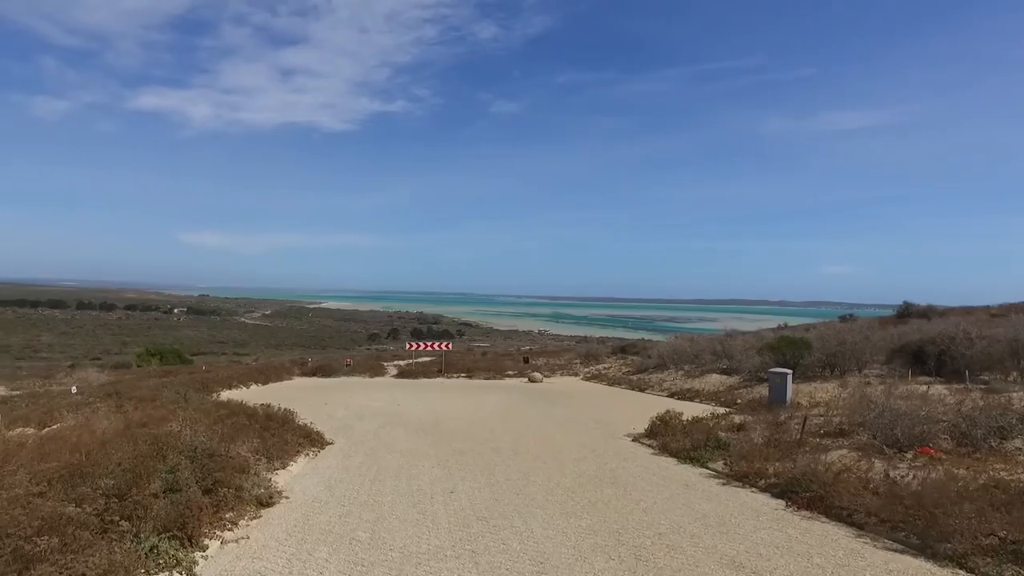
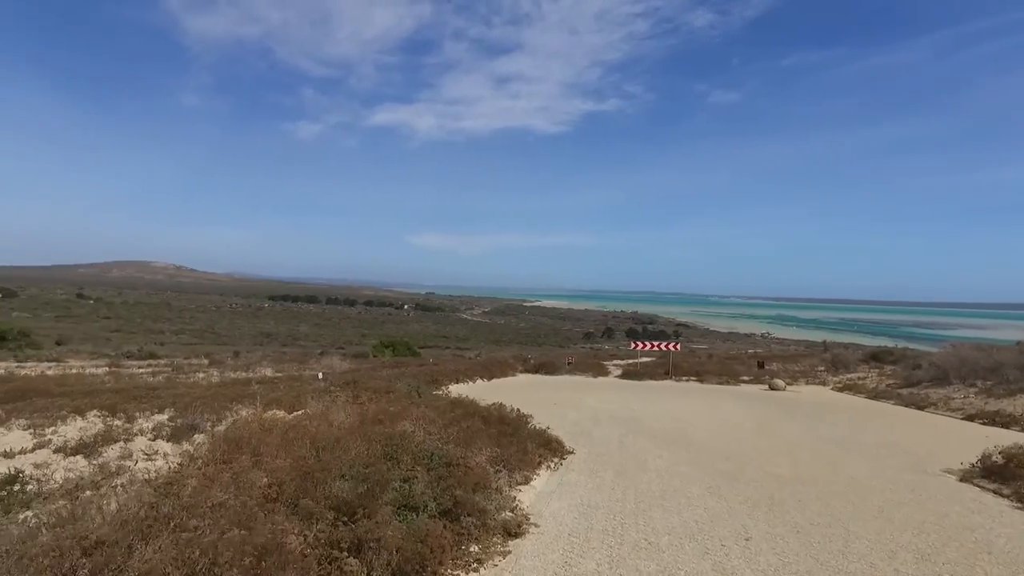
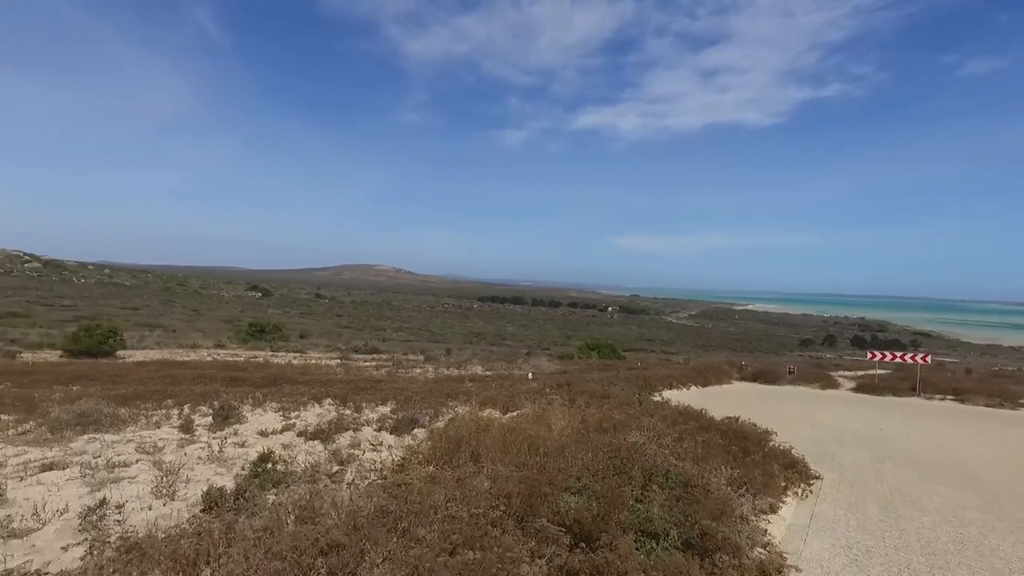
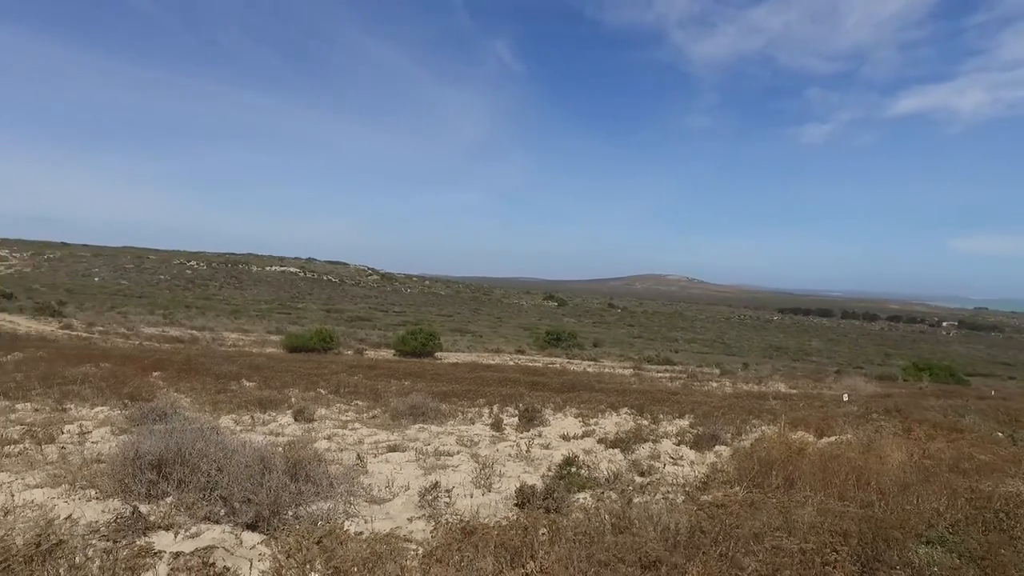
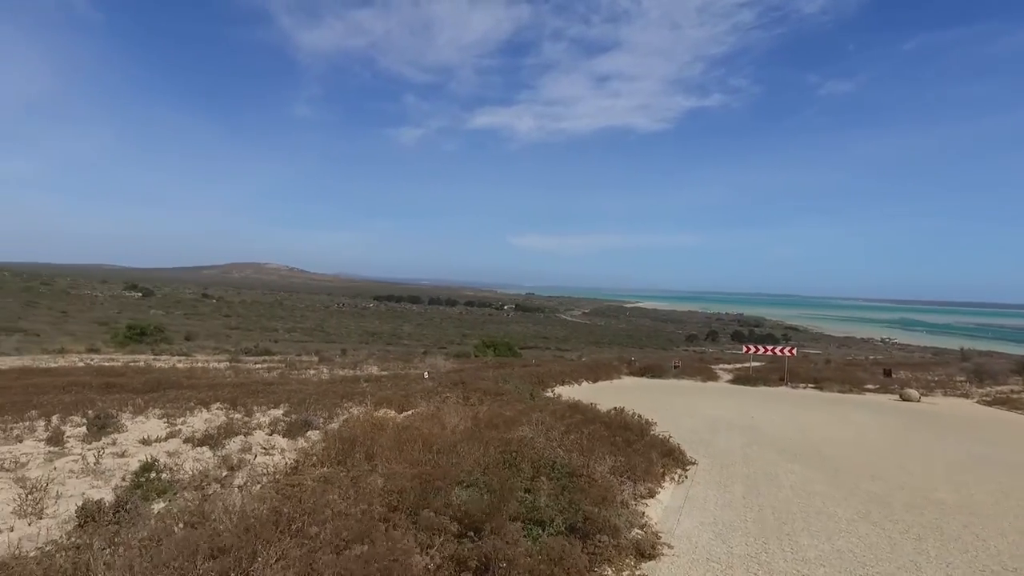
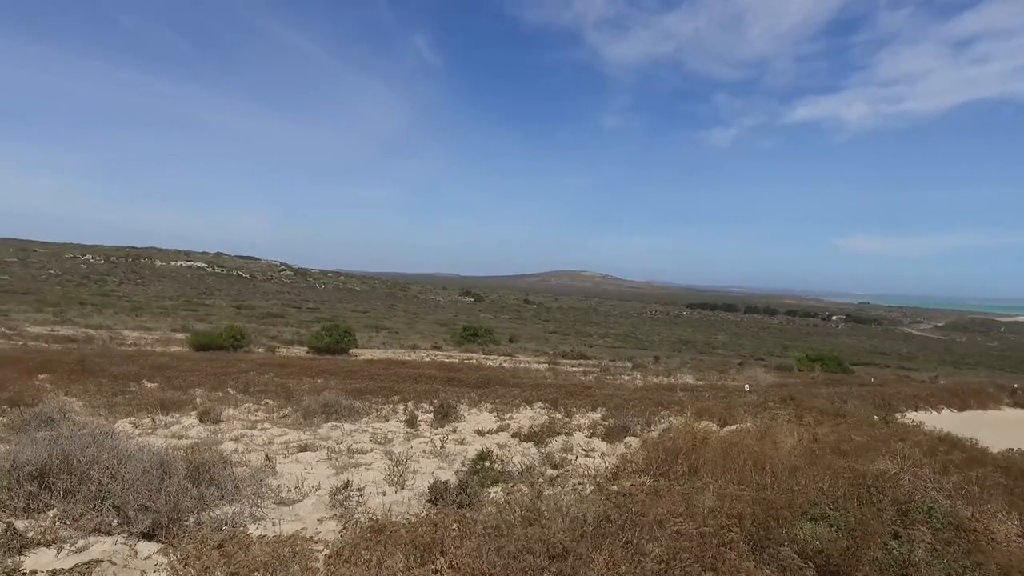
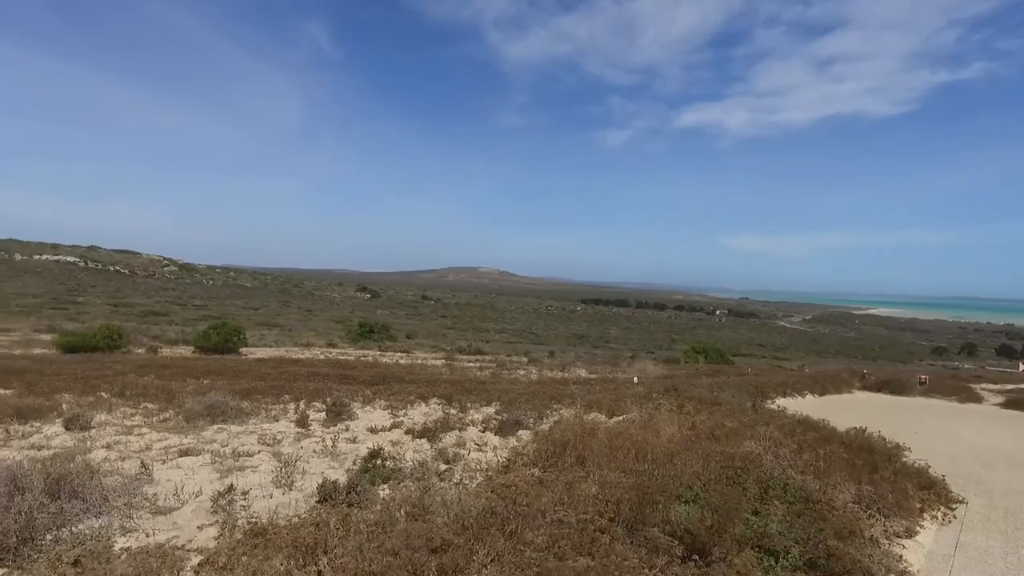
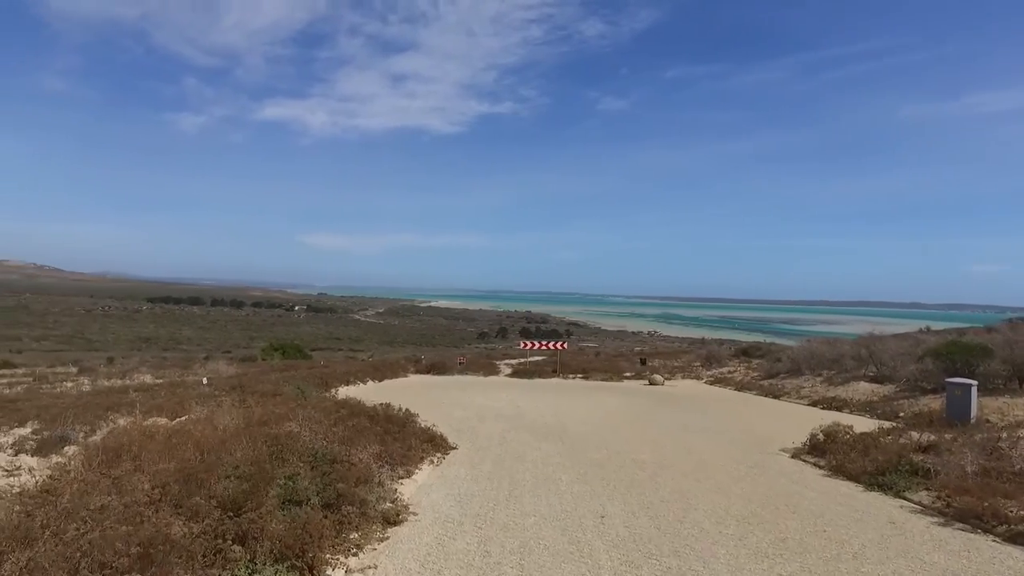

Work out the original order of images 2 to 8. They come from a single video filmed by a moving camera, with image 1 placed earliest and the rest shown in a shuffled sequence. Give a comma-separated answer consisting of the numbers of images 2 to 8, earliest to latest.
8, 2, 5, 3, 7, 6, 4
